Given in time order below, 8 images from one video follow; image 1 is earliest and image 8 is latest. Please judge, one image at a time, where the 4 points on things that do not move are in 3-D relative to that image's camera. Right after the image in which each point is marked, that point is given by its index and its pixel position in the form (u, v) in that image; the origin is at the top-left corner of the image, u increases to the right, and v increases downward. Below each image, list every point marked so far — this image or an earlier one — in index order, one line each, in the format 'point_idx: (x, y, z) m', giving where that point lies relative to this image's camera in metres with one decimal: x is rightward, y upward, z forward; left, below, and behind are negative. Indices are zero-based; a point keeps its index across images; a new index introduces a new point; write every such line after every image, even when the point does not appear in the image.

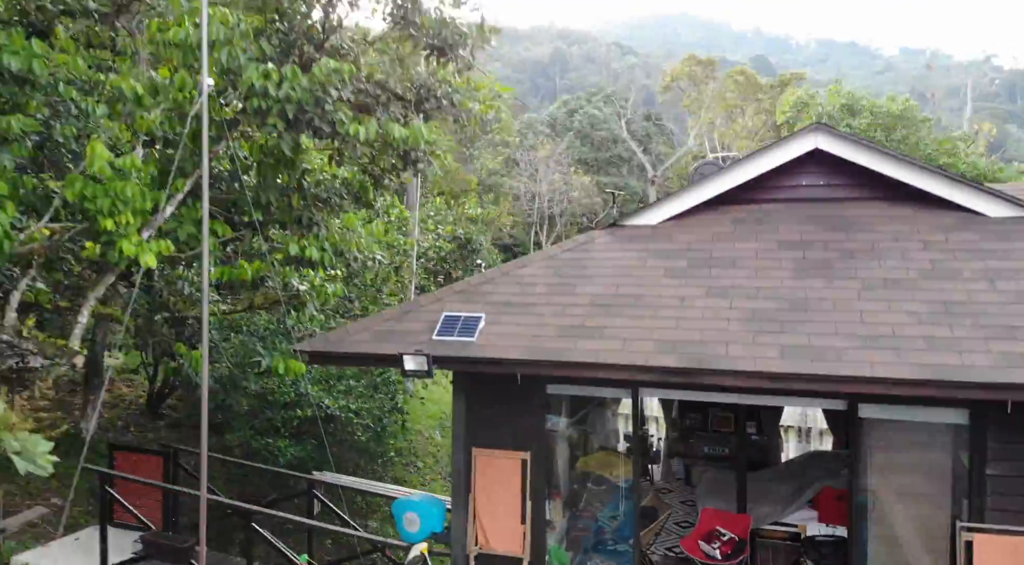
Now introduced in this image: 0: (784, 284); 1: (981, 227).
0: (+1.6, 0.0, +5.0) m
1: (+2.8, +0.3, +5.3) m
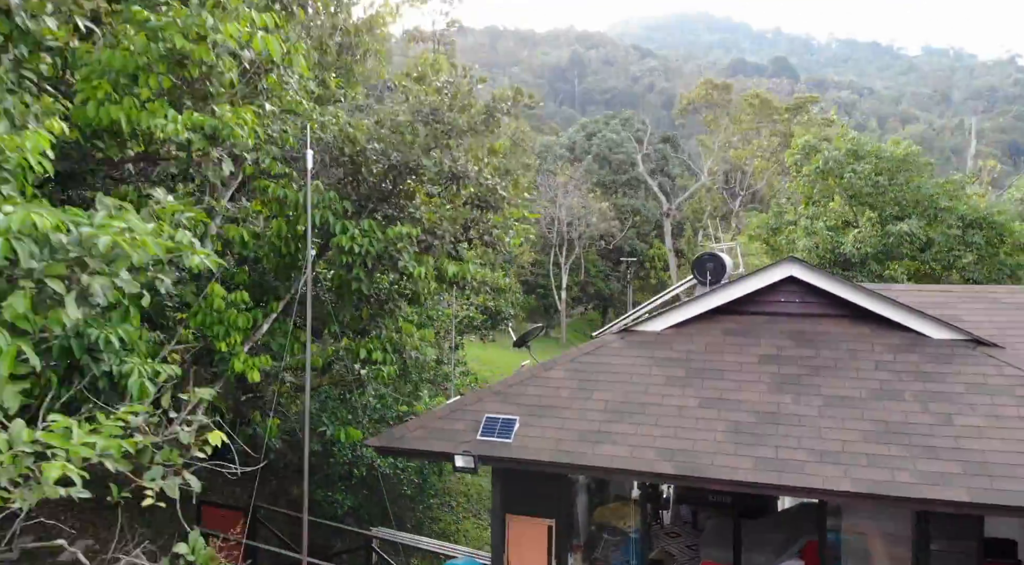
0: (+1.8, -0.8, +6.1) m
1: (+3.0, -0.5, +6.4) m
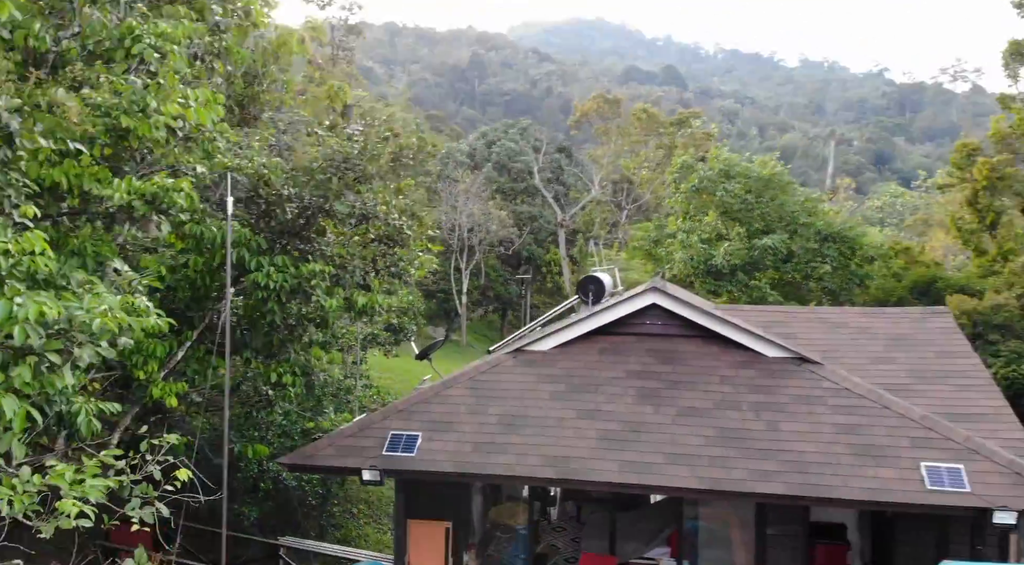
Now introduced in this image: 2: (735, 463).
0: (+1.0, -1.0, +7.1) m
1: (+2.2, -0.7, +7.5) m
2: (+1.7, -1.3, +6.4) m
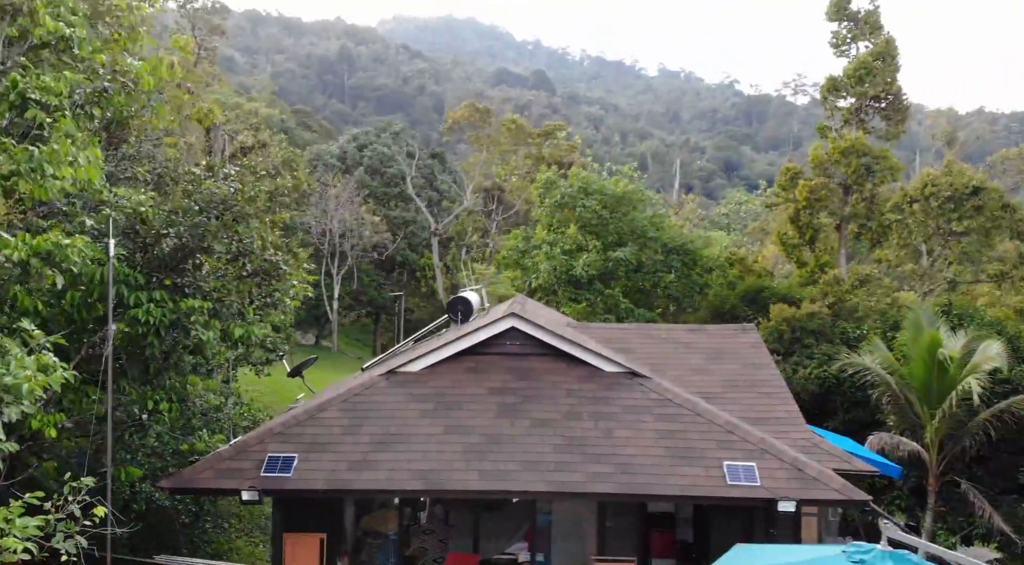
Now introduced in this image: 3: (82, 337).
0: (-0.2, -1.3, +8.0) m
1: (+0.9, -0.9, +8.5) m
2: (+0.6, -1.6, +7.4) m
3: (-3.7, -0.5, +7.4) m
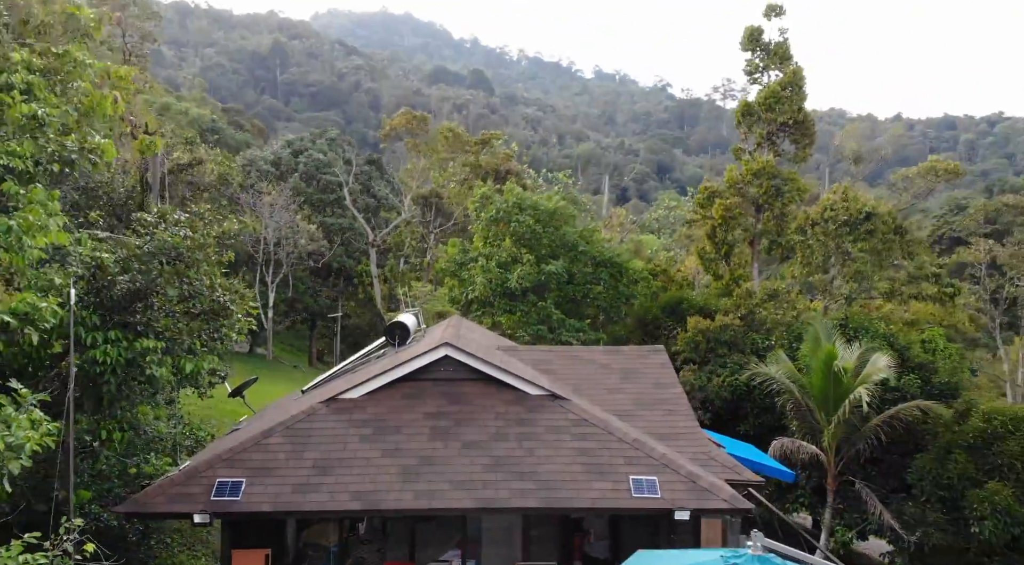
0: (-0.9, -1.6, +8.8) m
1: (+0.1, -1.3, +9.5) m
2: (-0.1, -1.9, +8.3) m
3: (-4.3, -0.8, +8.0) m
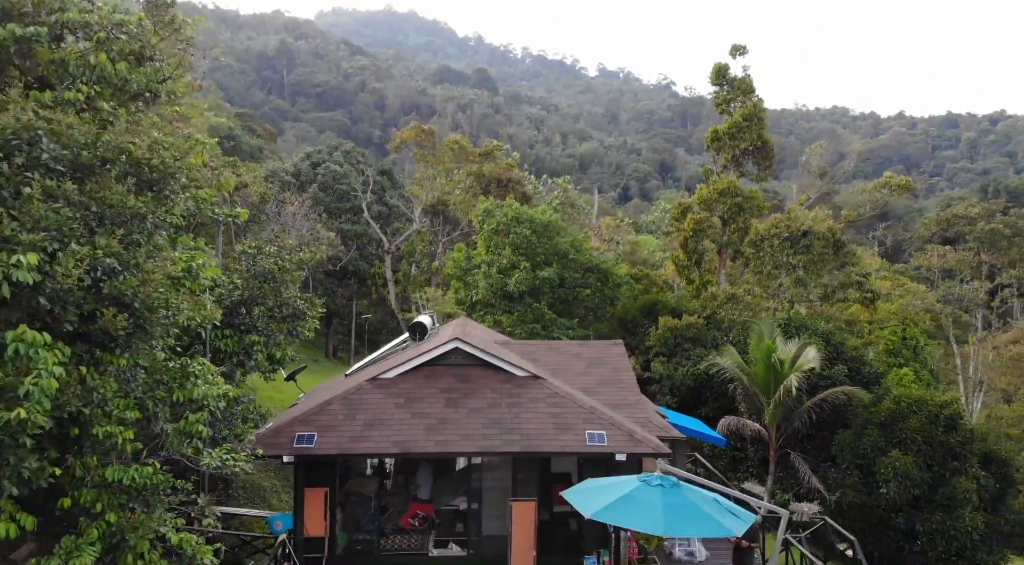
0: (-1.0, -1.8, +12.2) m
1: (0.0, -1.5, +12.9) m
2: (-0.2, -2.1, +11.7) m
3: (-4.4, -1.0, +11.5) m
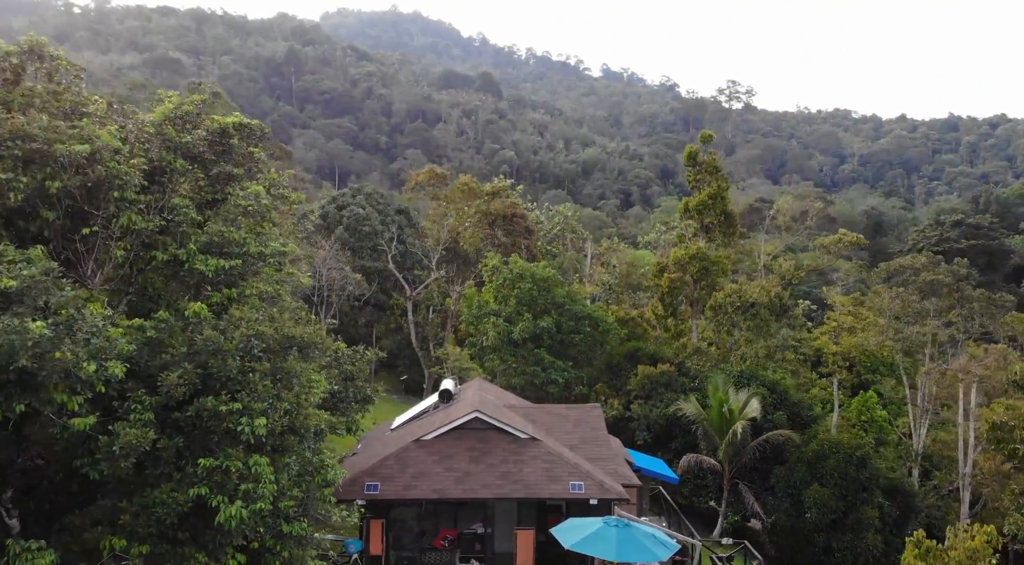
0: (-0.9, -3.6, +17.1) m
1: (+0.1, -3.2, +17.7) m
2: (-0.1, -3.9, +16.6) m
3: (-4.4, -2.8, +16.3) m
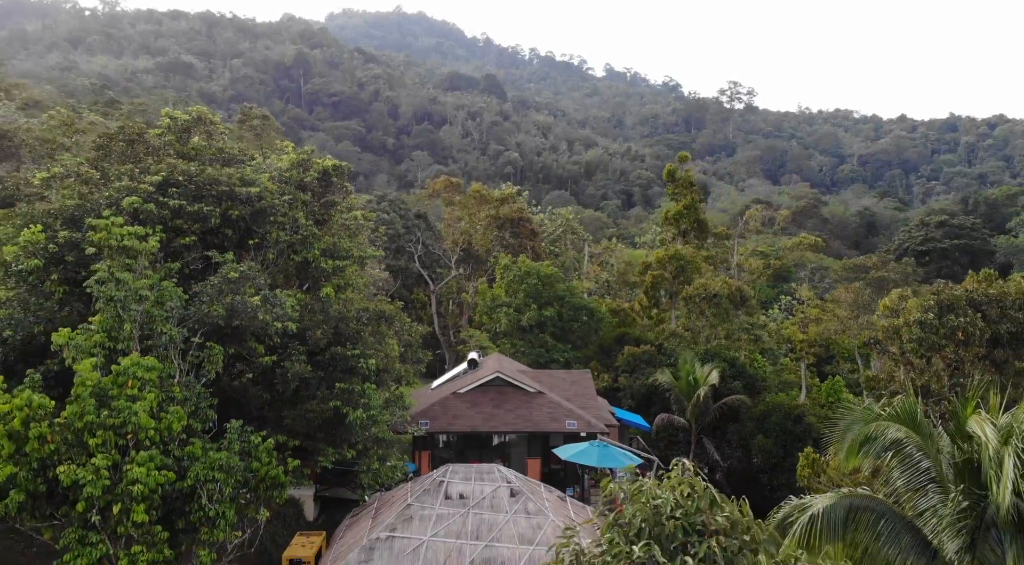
0: (-0.6, -3.4, +23.3) m
1: (+0.4, -3.1, +24.0) m
2: (+0.2, -3.7, +22.9) m
3: (-4.0, -2.6, +22.6) m
